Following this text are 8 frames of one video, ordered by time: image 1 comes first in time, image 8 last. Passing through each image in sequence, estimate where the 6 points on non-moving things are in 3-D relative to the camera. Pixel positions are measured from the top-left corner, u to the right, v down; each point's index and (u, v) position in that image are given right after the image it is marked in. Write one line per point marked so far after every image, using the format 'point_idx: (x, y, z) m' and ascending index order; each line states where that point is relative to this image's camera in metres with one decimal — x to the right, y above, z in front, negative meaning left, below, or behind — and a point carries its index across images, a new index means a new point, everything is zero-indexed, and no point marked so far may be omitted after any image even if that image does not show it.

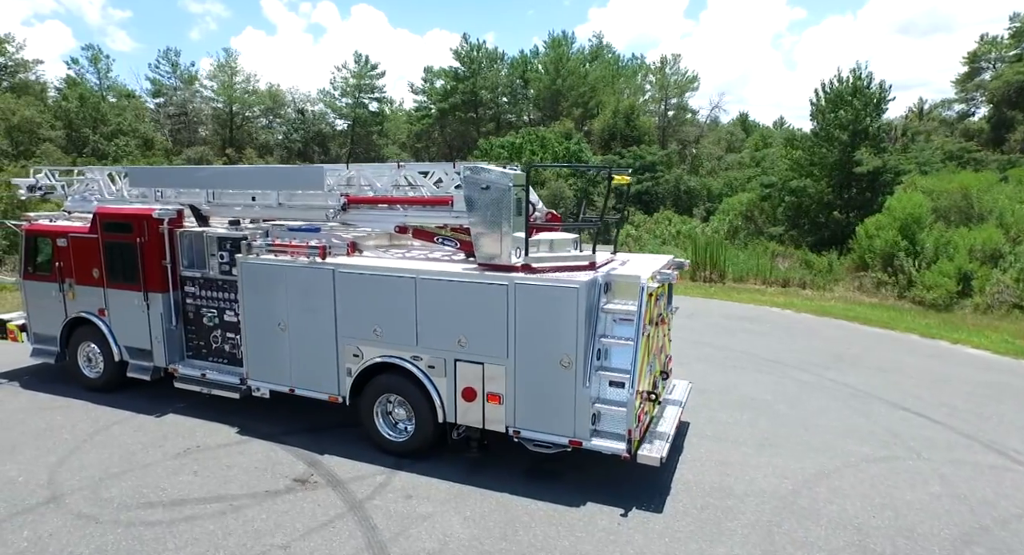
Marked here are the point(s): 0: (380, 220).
0: (-1.3, +0.6, +6.0) m
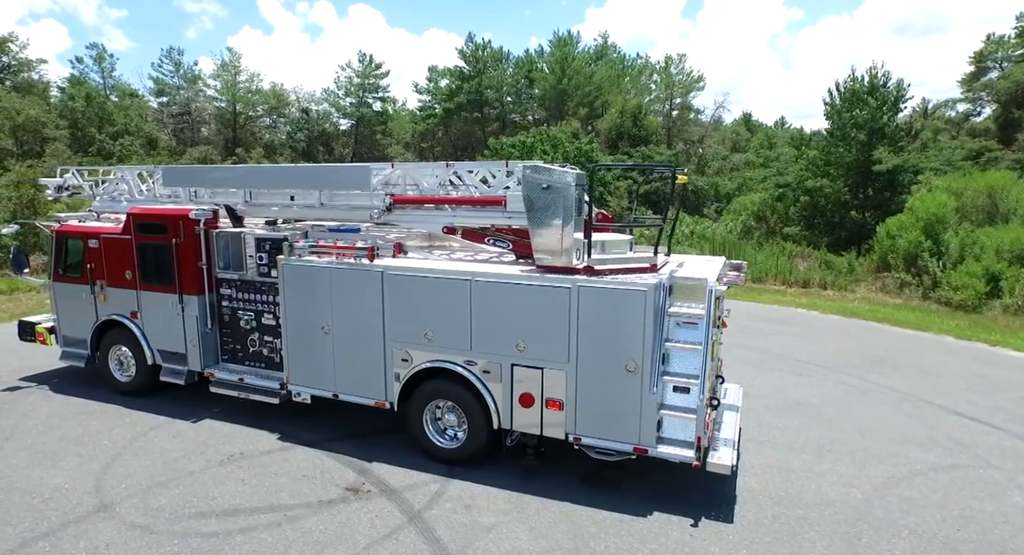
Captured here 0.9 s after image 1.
0: (-0.8, +0.6, +5.8) m
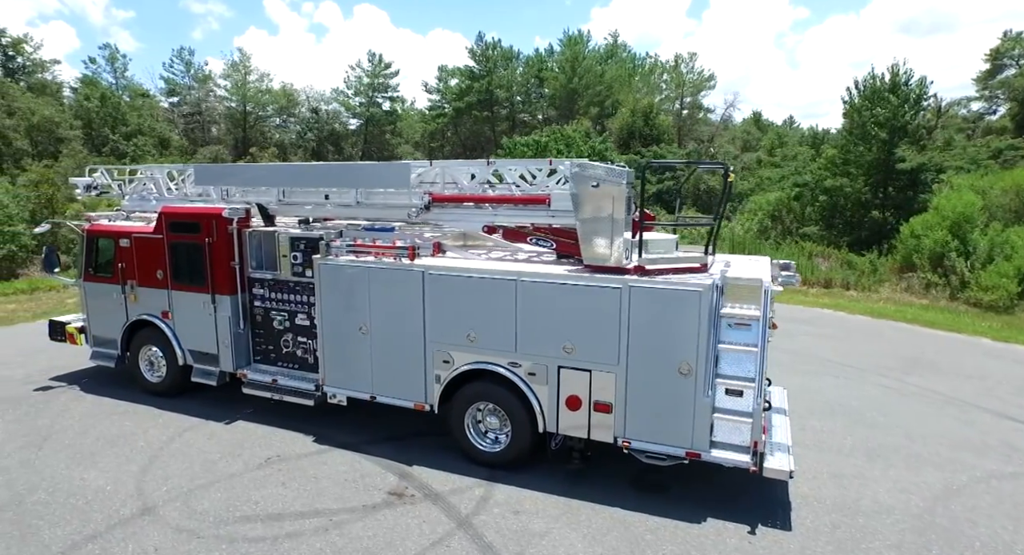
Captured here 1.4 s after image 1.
0: (-0.4, +0.6, +5.7) m
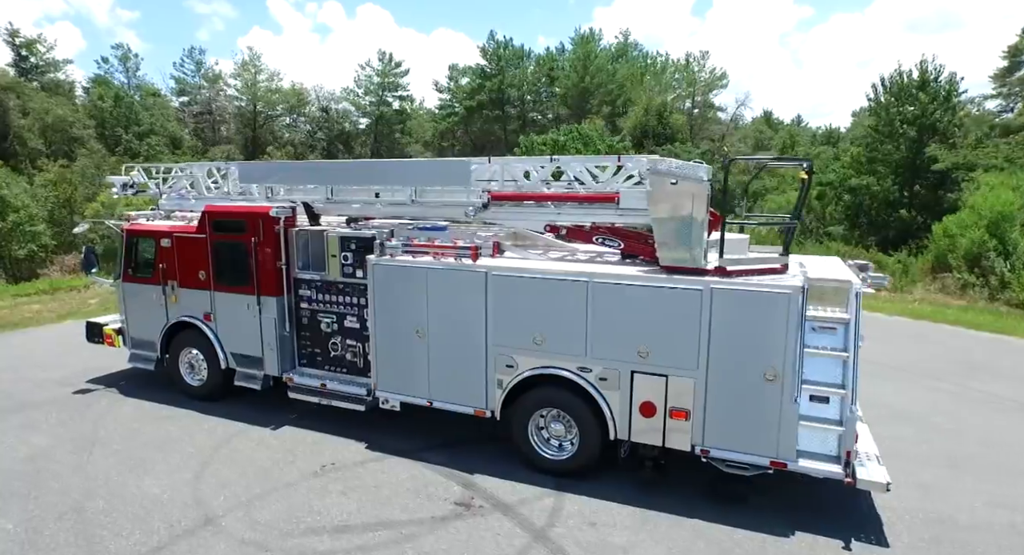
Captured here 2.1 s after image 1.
0: (+0.2, +0.5, +5.5) m
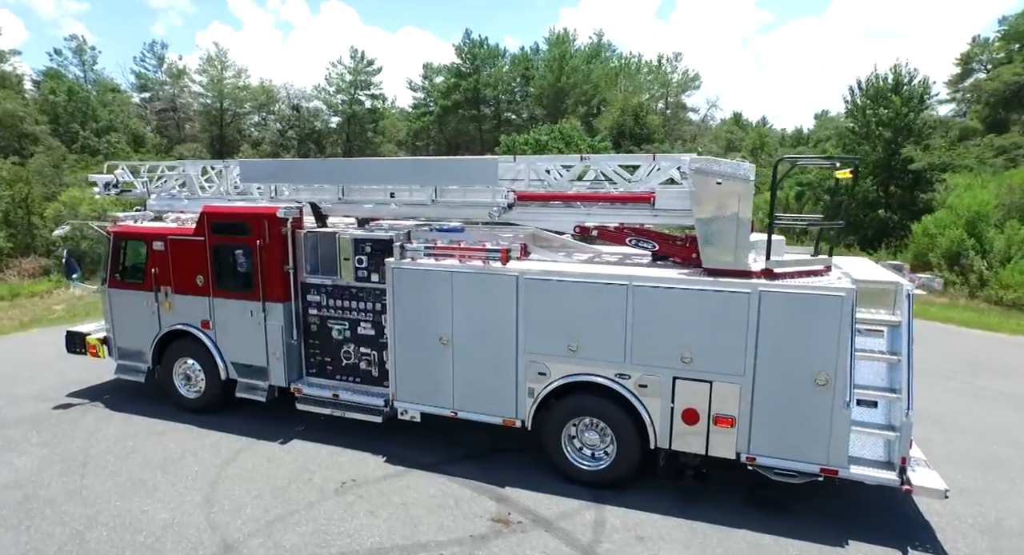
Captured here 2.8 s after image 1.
0: (+0.4, +0.5, +5.3) m
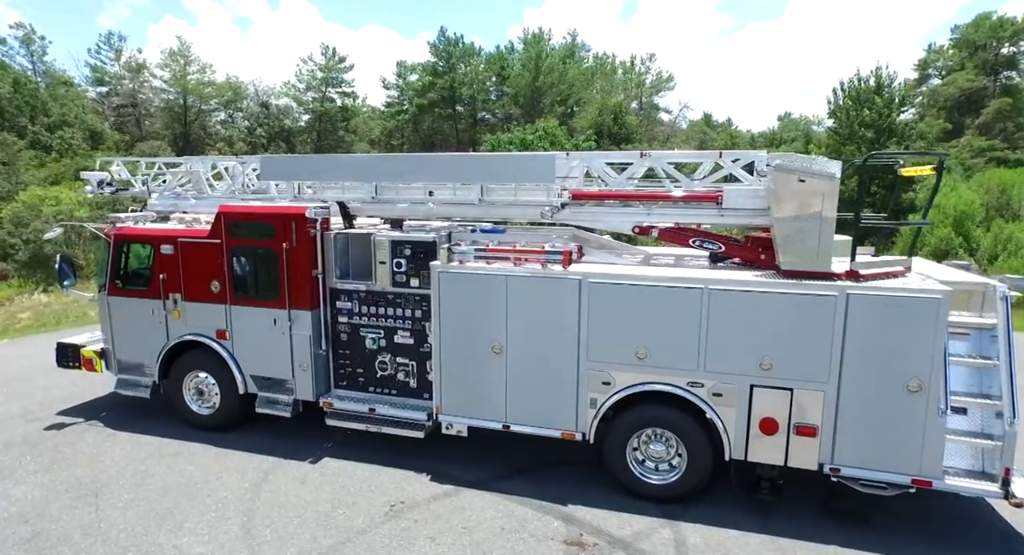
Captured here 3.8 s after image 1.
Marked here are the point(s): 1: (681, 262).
0: (+0.9, +0.5, +5.0) m
1: (+1.5, +0.1, +5.3) m
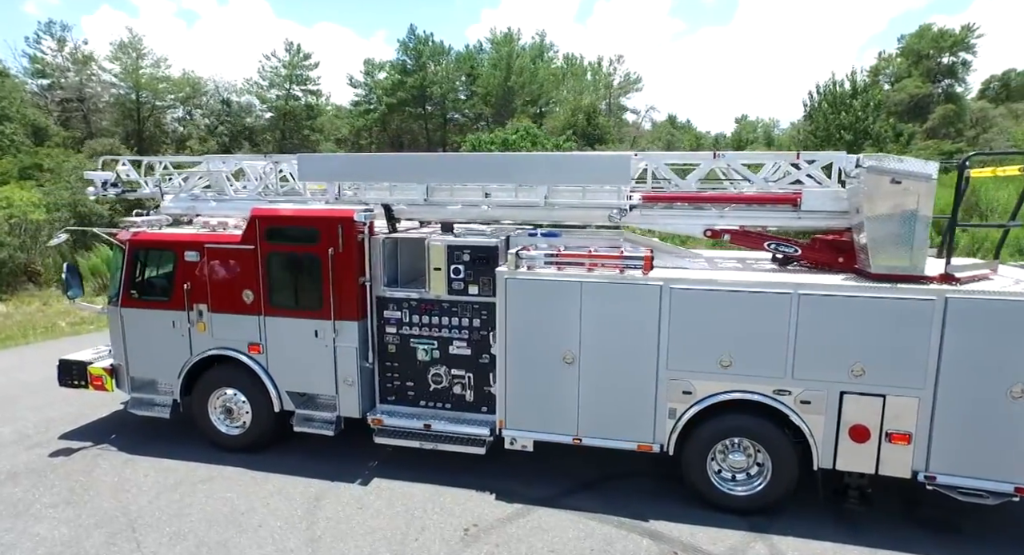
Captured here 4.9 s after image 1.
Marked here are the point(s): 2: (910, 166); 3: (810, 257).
0: (+1.4, +0.5, +4.9) m
1: (+2.0, +0.1, +5.1) m
2: (+2.7, +0.8, +4.1) m
3: (+2.4, +0.2, +4.8) m
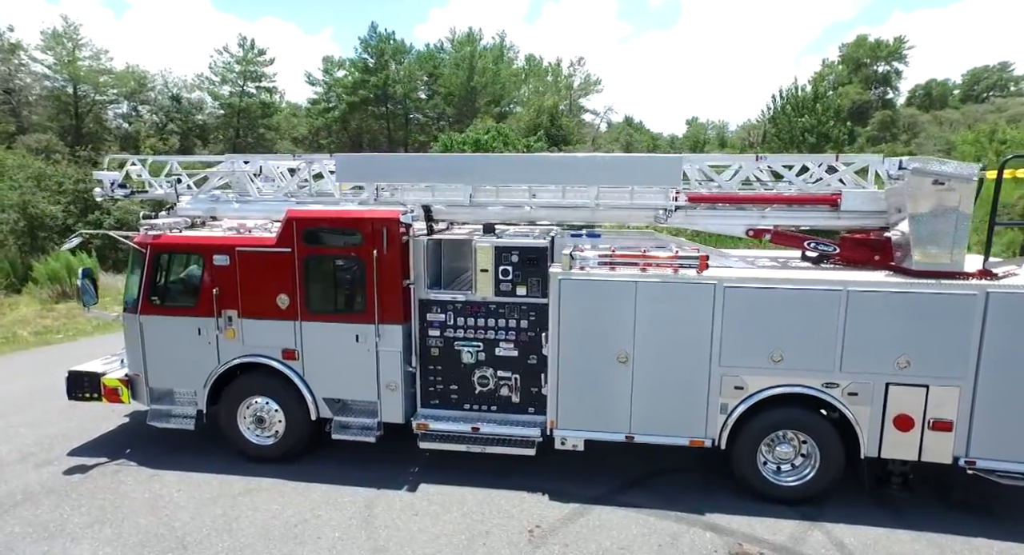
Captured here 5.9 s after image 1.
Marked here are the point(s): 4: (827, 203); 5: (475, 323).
0: (+1.8, +0.5, +5.0) m
1: (+2.4, +0.1, +5.3) m
2: (+3.2, +0.8, +4.3) m
3: (+2.8, +0.2, +5.0) m
4: (+2.6, +0.6, +4.8) m
5: (-0.3, -0.4, +5.1) m
